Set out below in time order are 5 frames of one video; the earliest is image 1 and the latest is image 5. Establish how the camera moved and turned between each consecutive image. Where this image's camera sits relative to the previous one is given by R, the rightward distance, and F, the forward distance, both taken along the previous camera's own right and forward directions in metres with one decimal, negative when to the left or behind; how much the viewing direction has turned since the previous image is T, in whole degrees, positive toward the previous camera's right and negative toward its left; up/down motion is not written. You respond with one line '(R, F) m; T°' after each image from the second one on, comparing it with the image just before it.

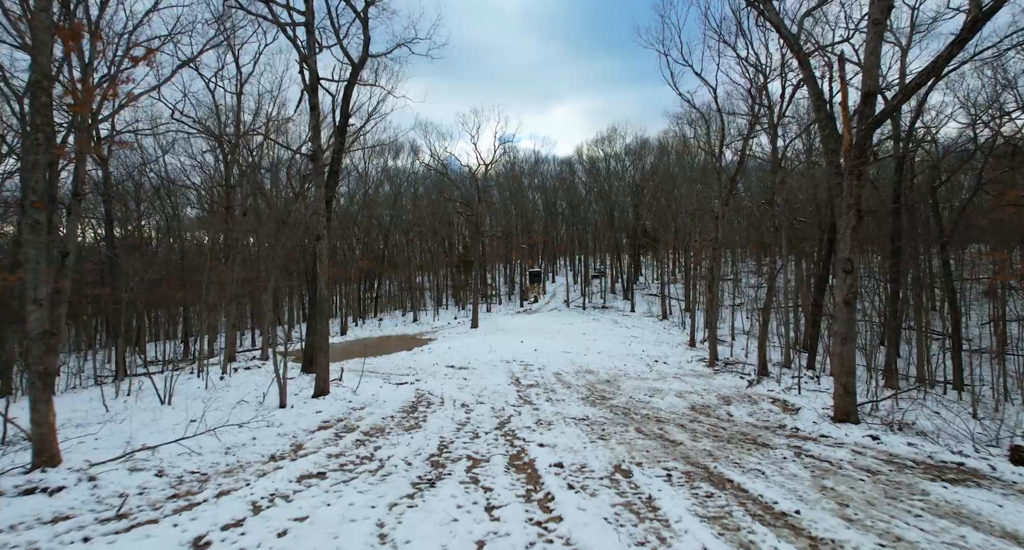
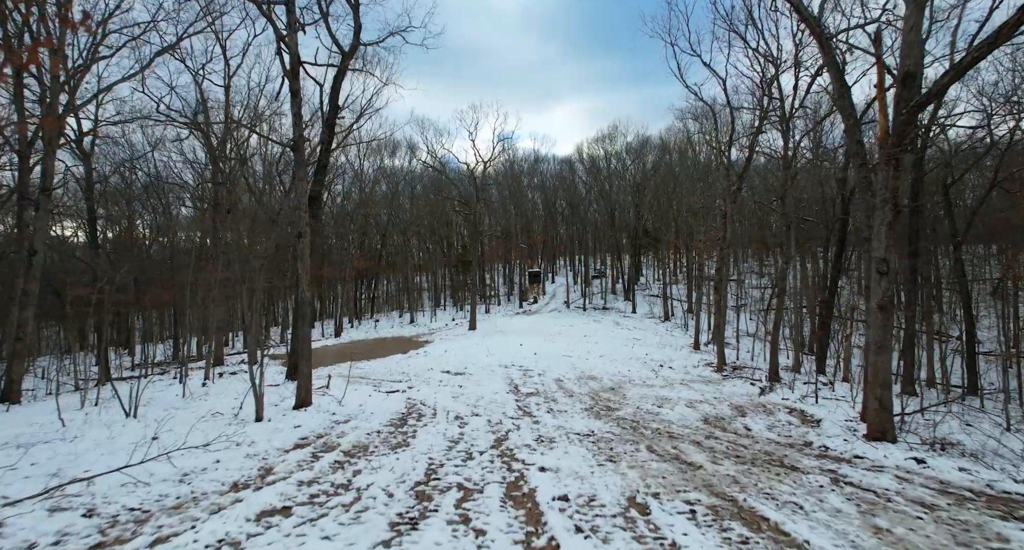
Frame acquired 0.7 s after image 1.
(0.0, +0.5) m; 0°
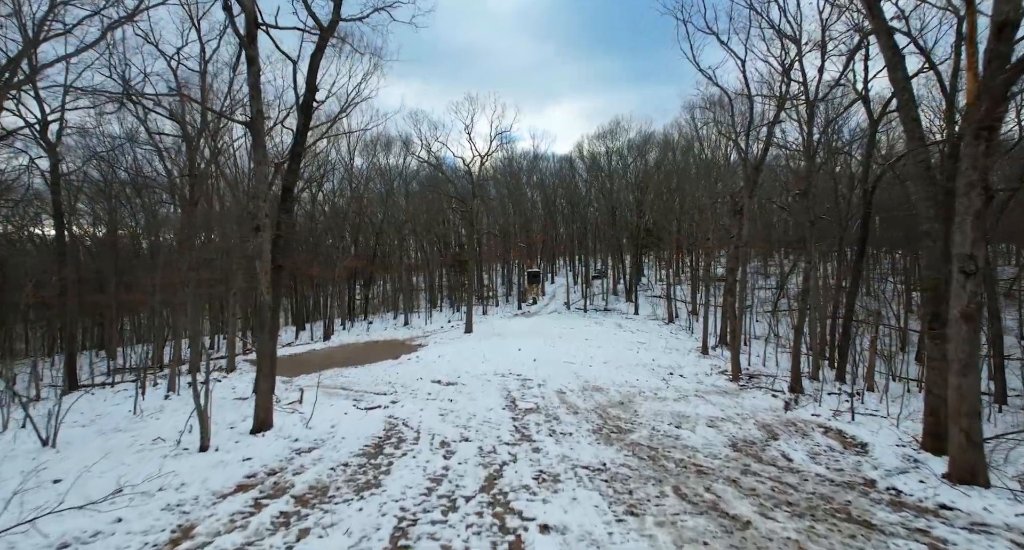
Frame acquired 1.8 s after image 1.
(0.0, +0.9) m; 0°
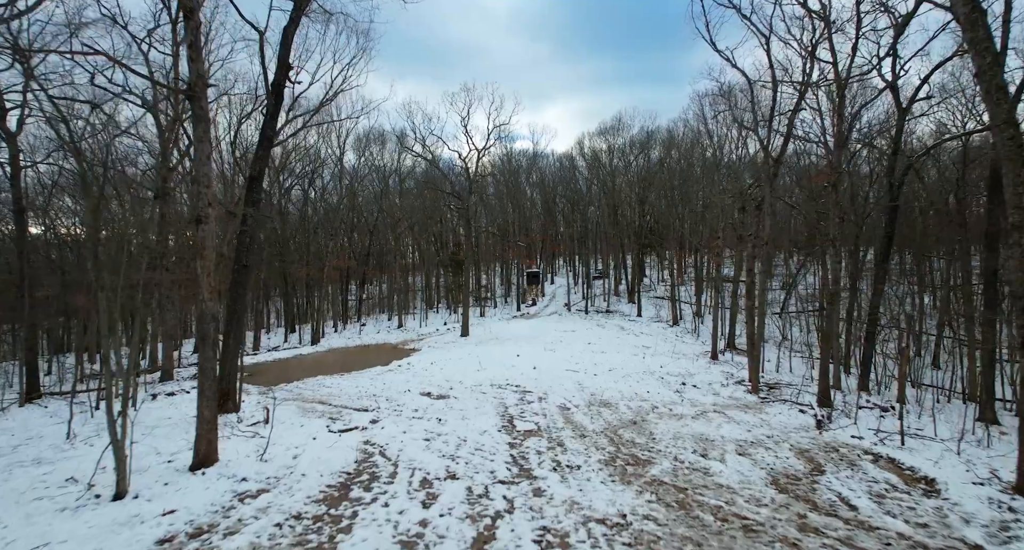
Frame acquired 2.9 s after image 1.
(0.0, +0.9) m; 0°
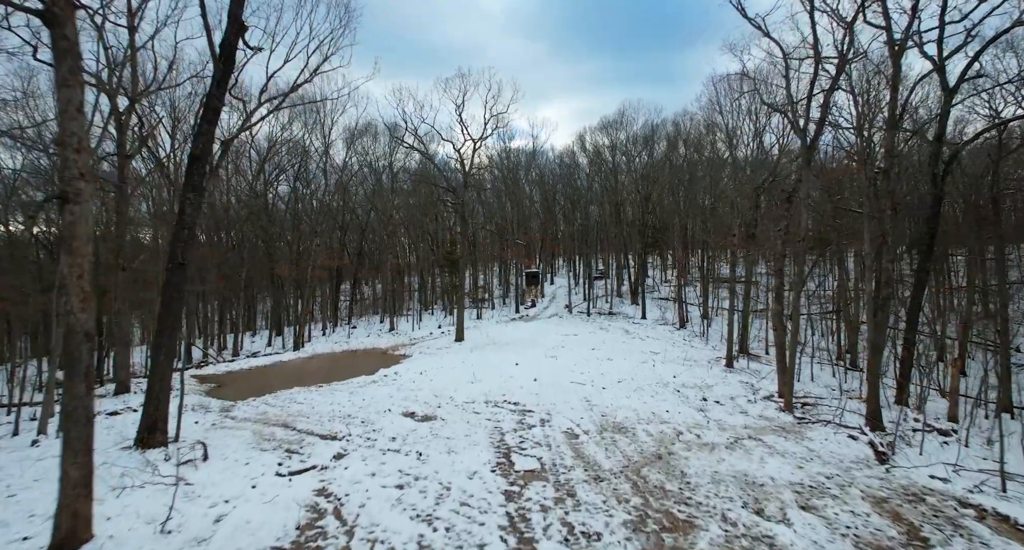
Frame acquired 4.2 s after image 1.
(0.0, +1.2) m; 0°
